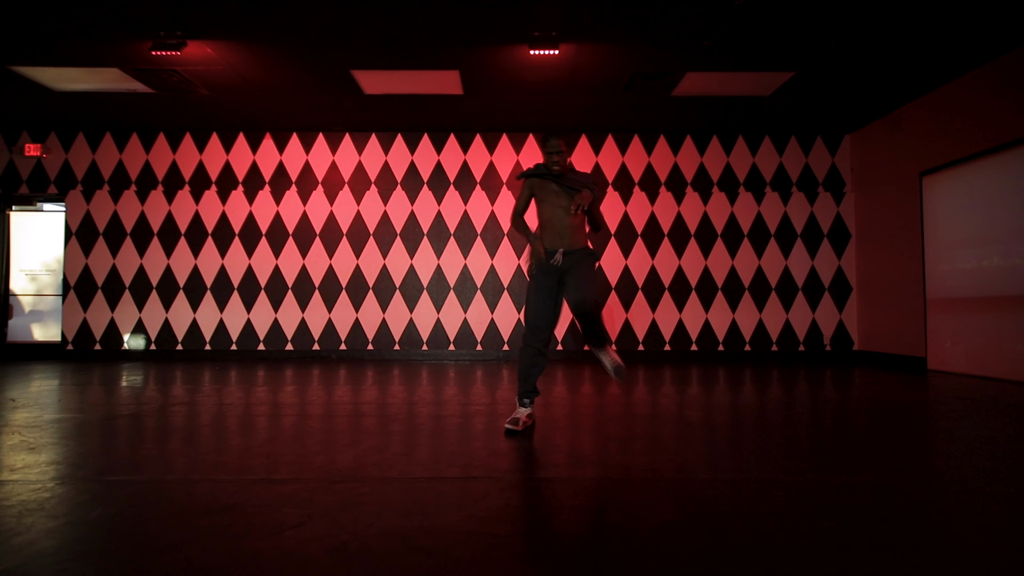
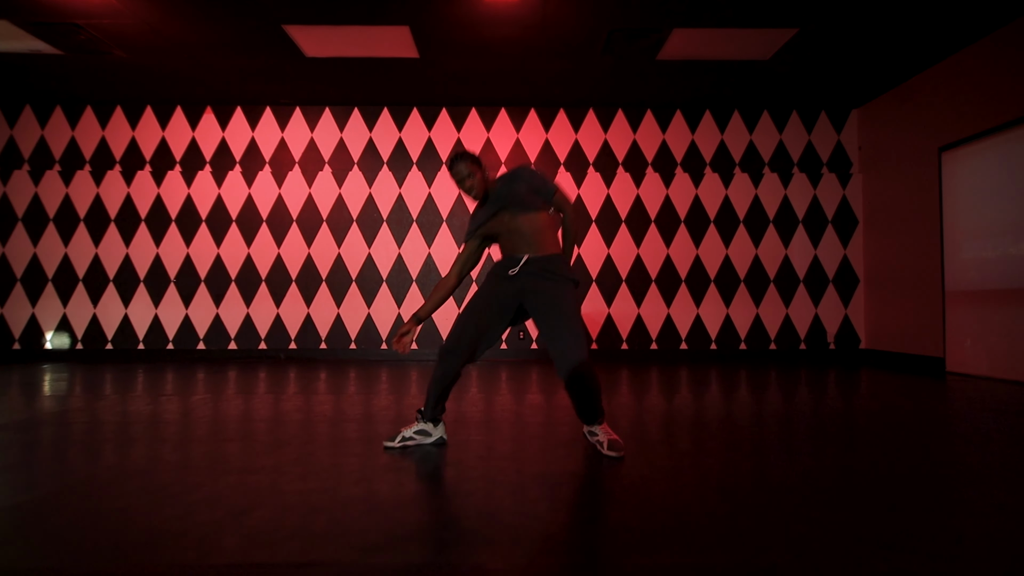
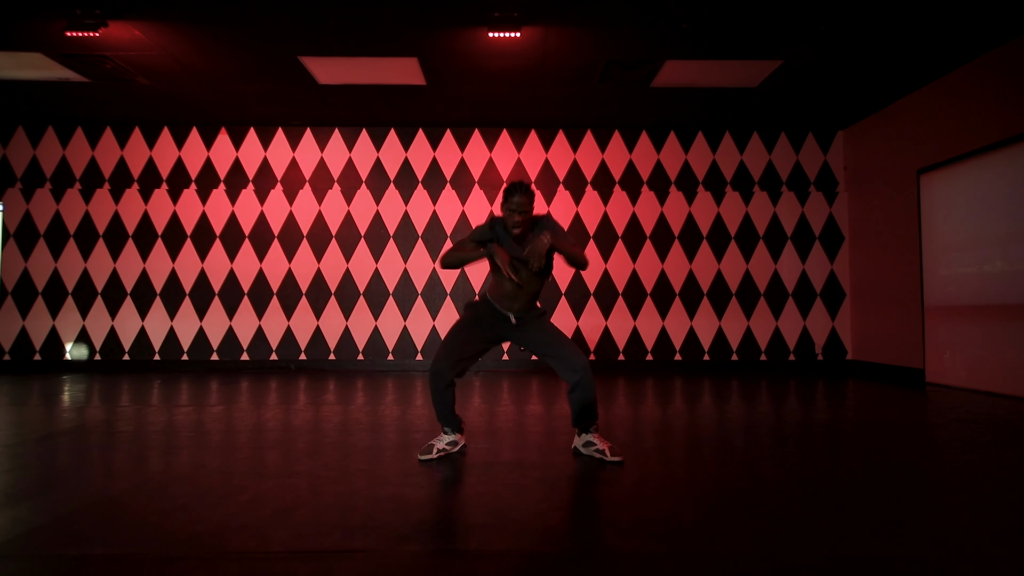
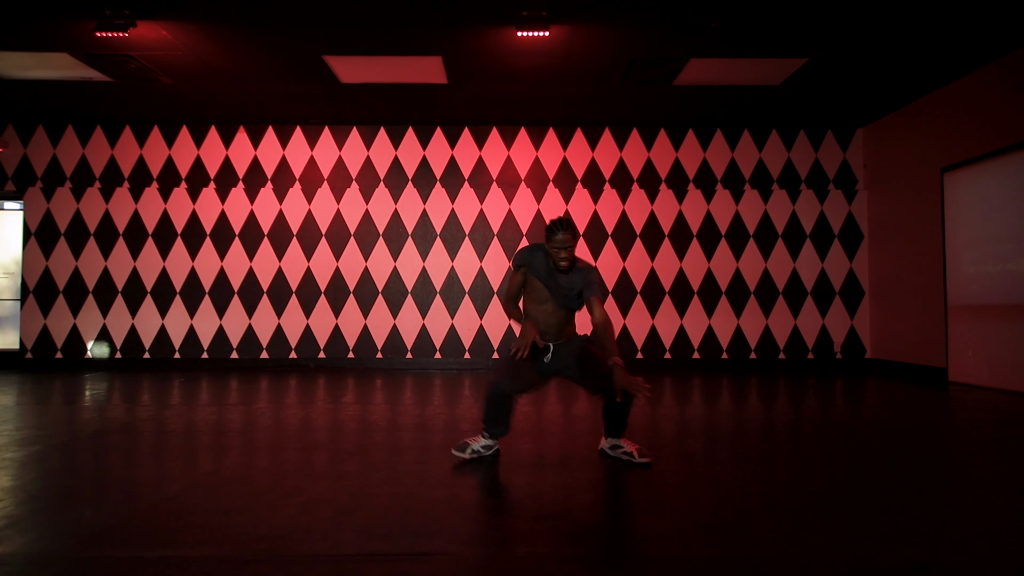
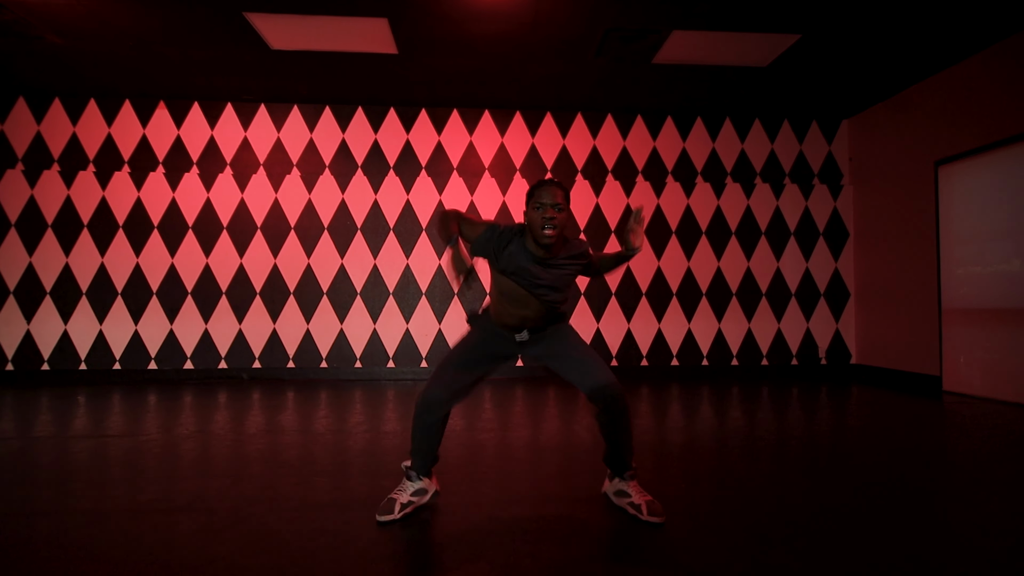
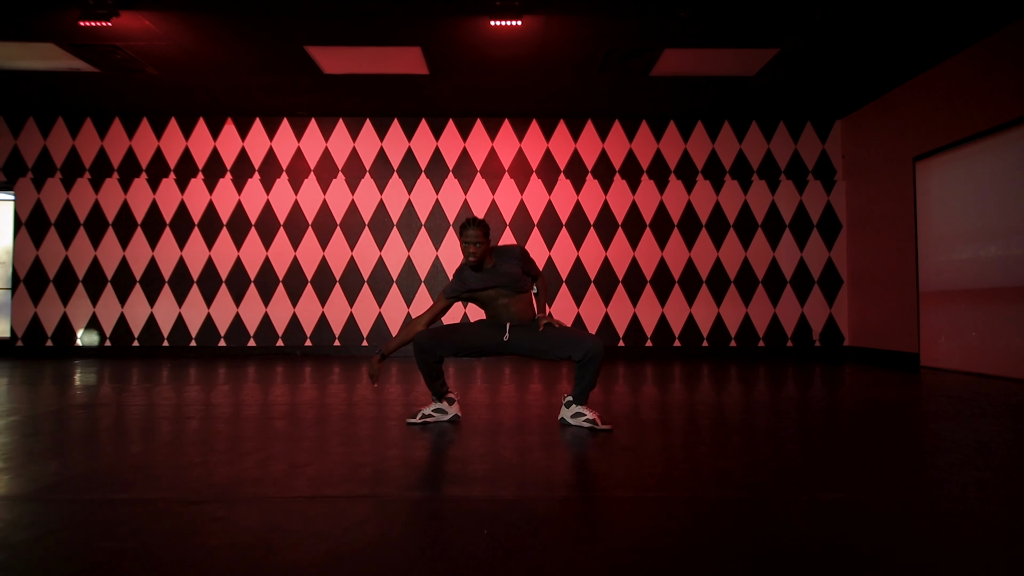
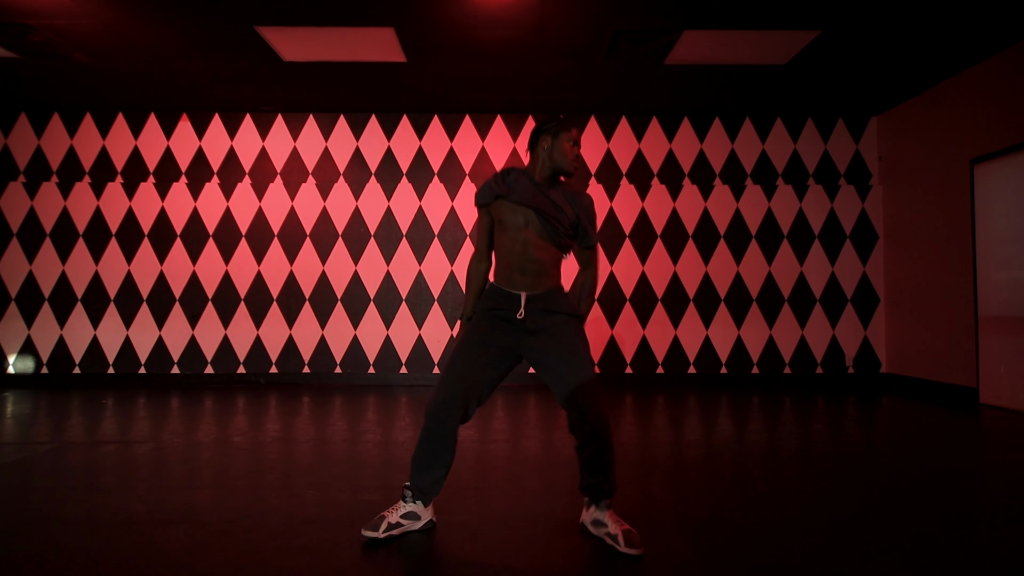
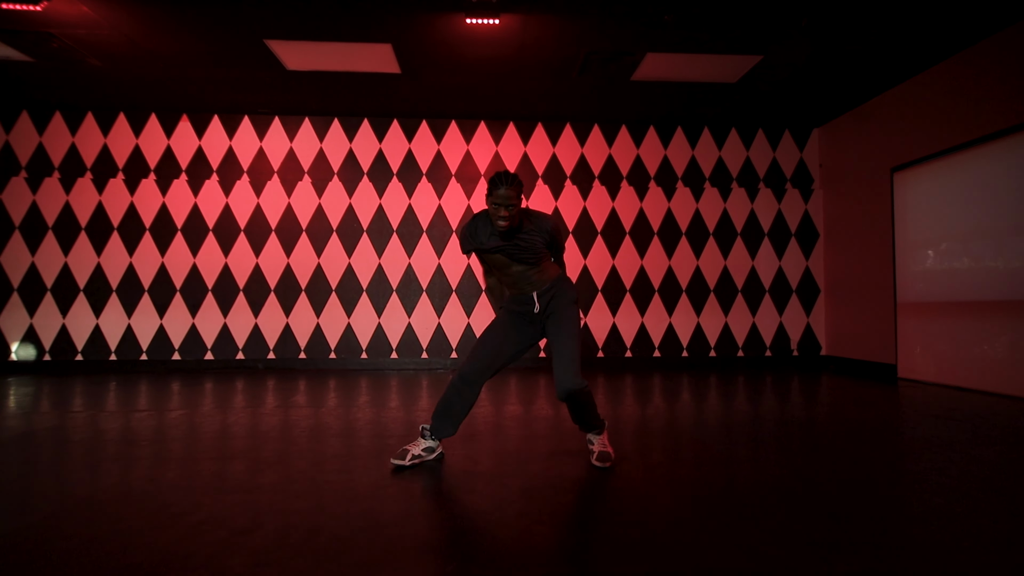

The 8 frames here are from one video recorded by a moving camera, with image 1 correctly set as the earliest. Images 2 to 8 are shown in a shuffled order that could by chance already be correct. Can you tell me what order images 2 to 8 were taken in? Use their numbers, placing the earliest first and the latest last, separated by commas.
4, 6, 2, 7, 3, 8, 5
